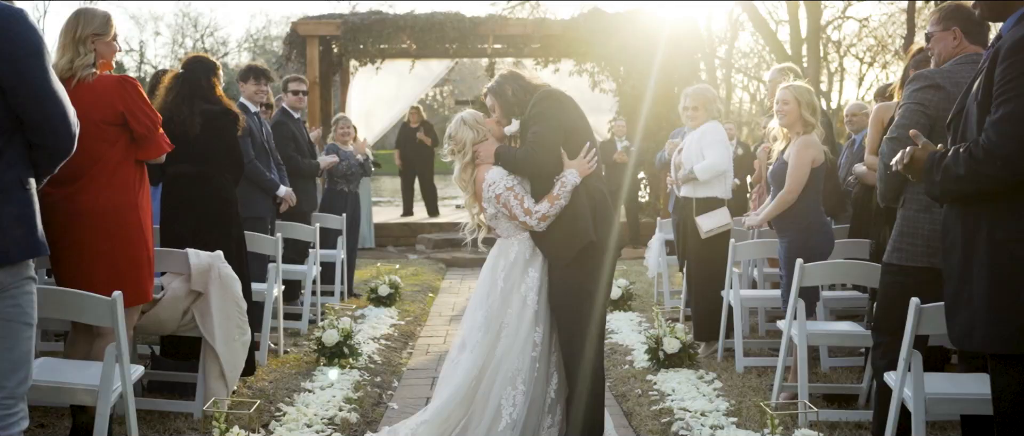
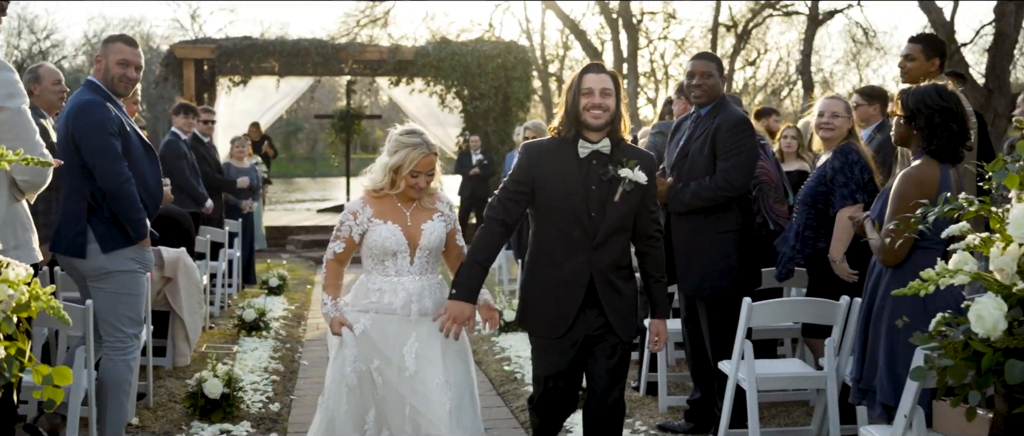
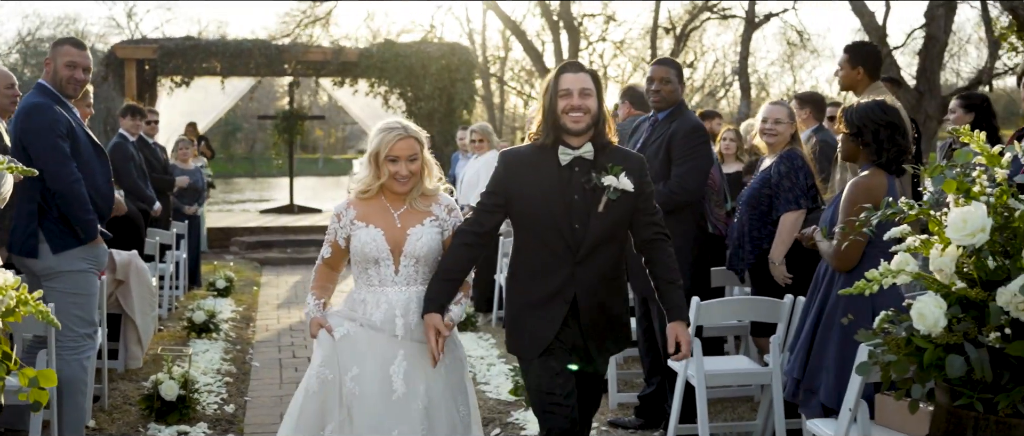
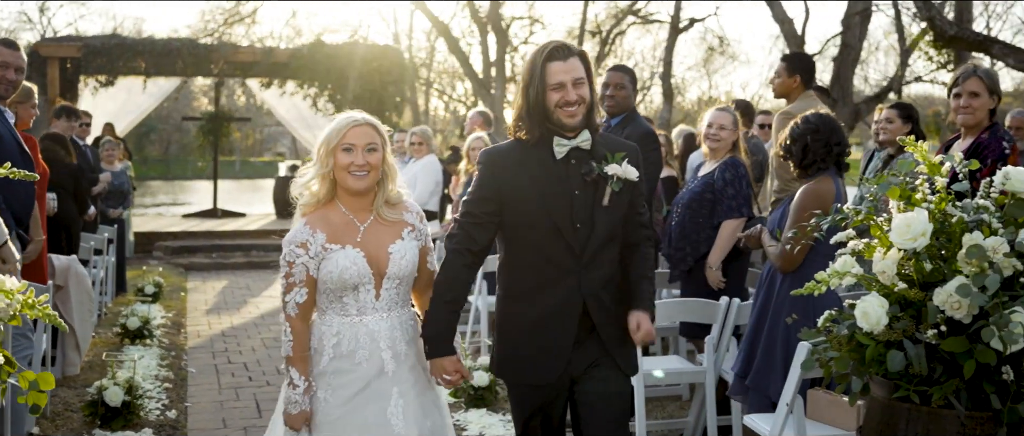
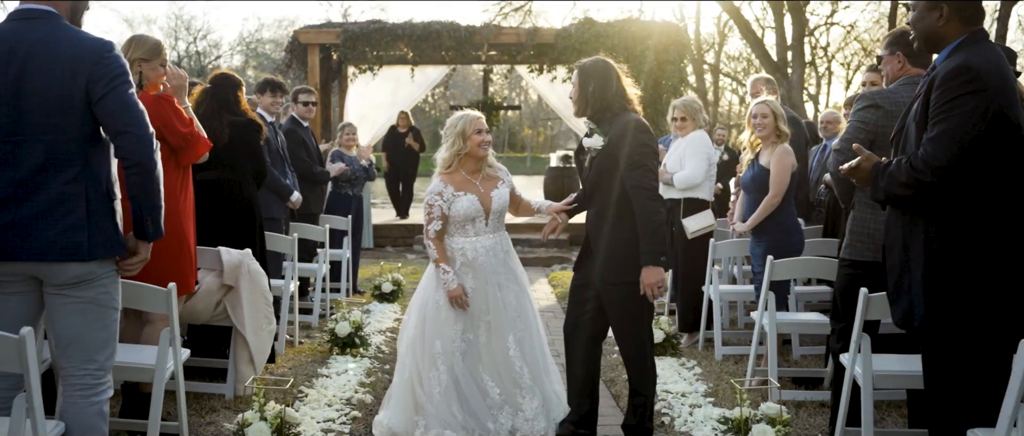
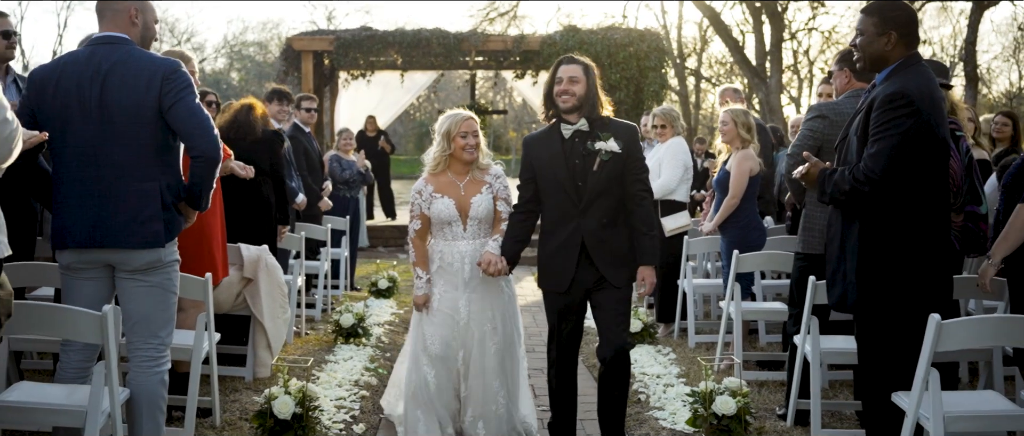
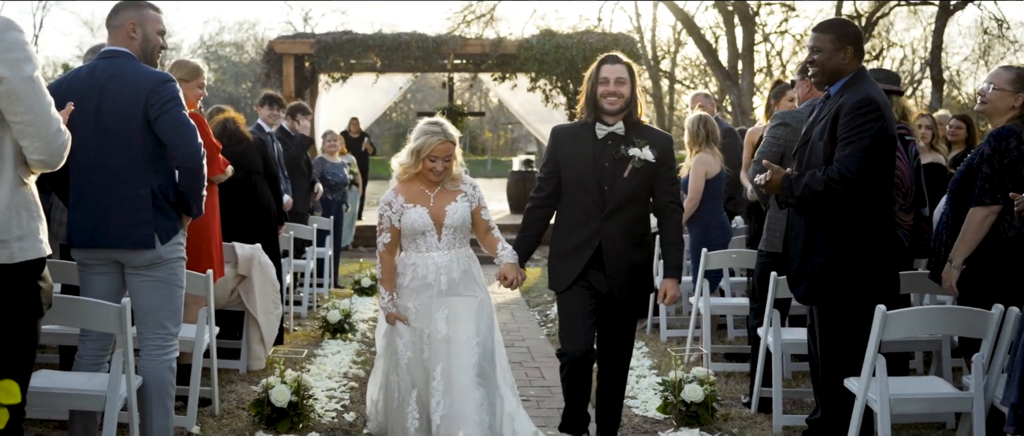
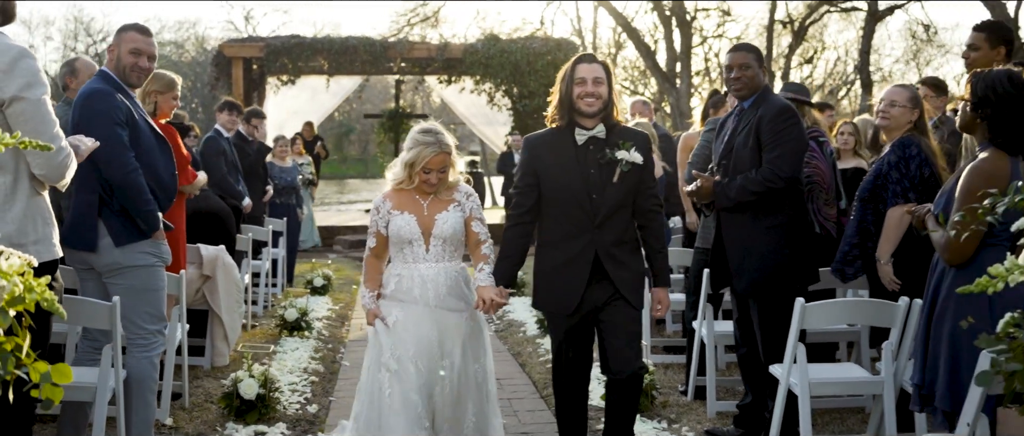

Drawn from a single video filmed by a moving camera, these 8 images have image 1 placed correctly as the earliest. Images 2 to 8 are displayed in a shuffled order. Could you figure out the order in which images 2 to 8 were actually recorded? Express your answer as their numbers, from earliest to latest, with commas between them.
5, 6, 7, 8, 2, 3, 4
